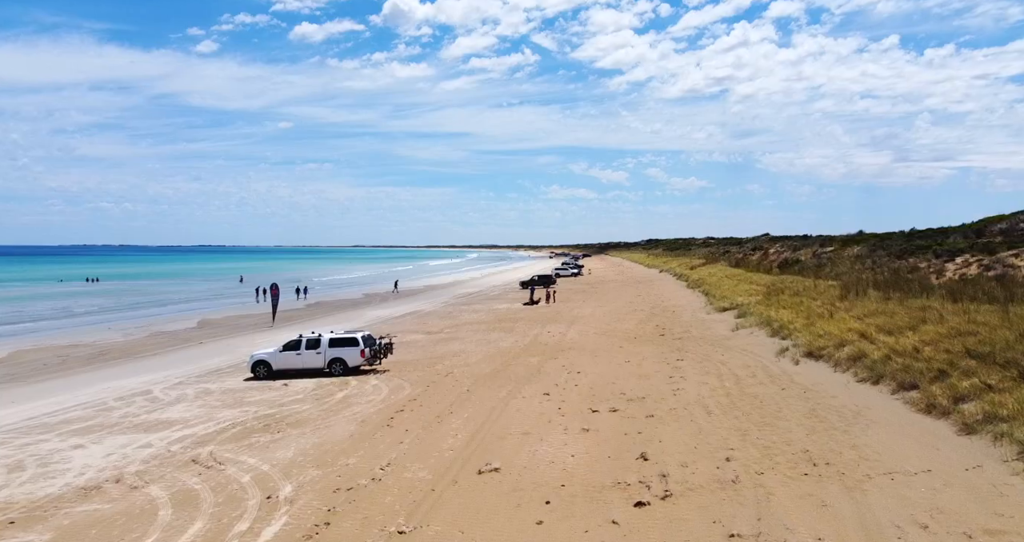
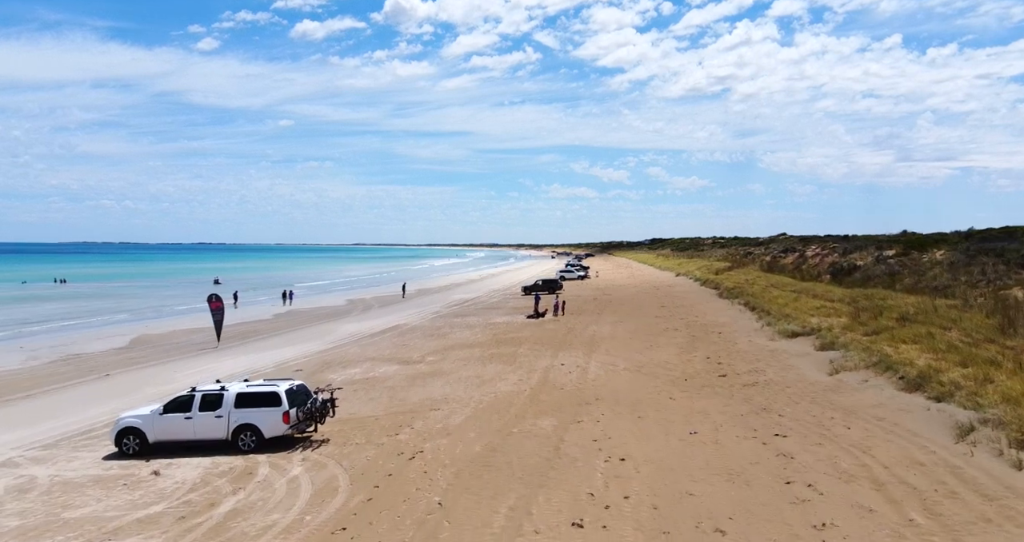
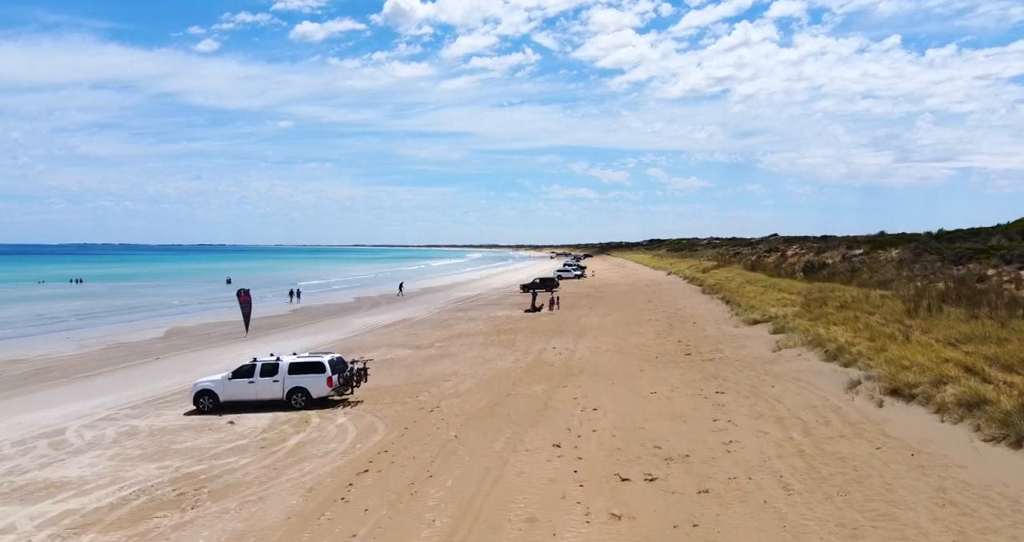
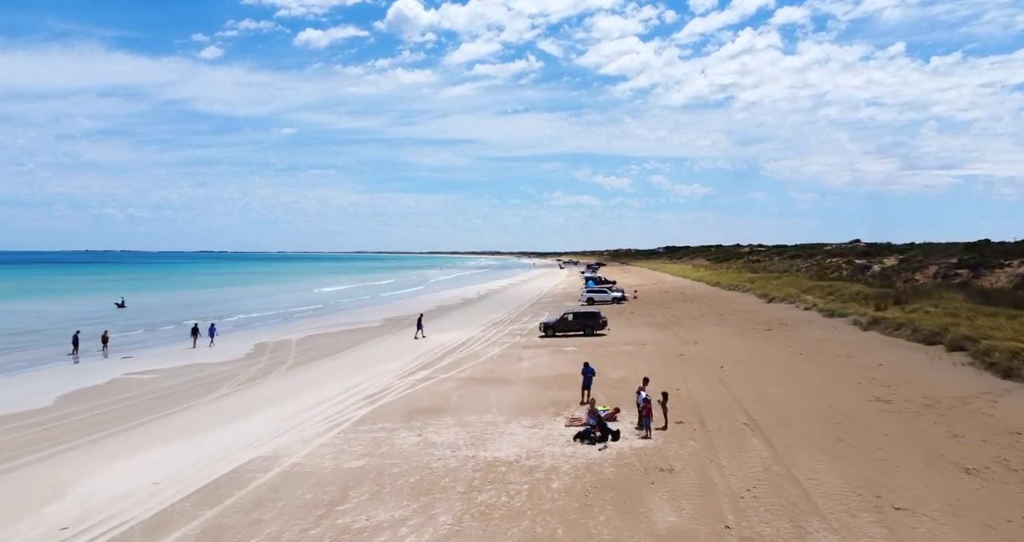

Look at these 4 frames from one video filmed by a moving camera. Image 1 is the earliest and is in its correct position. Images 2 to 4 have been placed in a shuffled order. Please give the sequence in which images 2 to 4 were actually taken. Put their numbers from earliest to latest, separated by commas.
3, 2, 4
